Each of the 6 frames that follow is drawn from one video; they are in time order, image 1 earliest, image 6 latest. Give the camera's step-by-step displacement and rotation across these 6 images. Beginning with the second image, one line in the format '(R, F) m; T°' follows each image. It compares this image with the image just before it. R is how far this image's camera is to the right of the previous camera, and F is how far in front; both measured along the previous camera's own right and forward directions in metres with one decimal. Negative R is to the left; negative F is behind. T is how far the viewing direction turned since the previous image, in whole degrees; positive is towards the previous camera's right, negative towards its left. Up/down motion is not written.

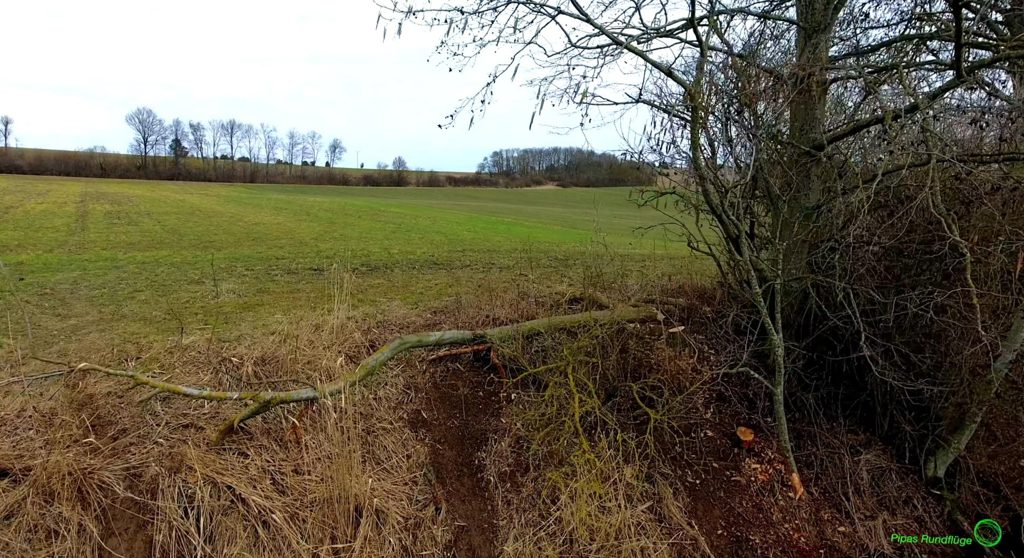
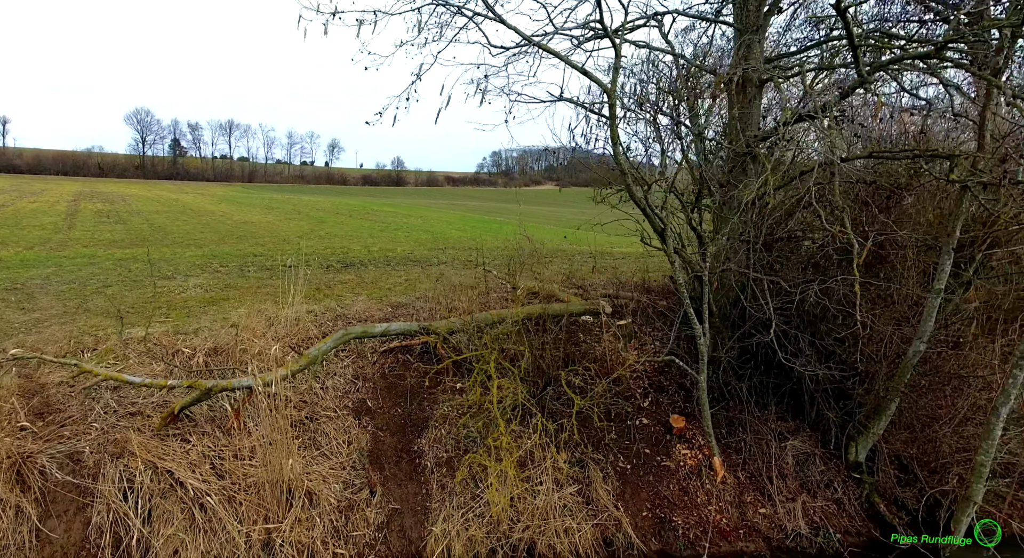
(+0.6, -0.2) m; 0°
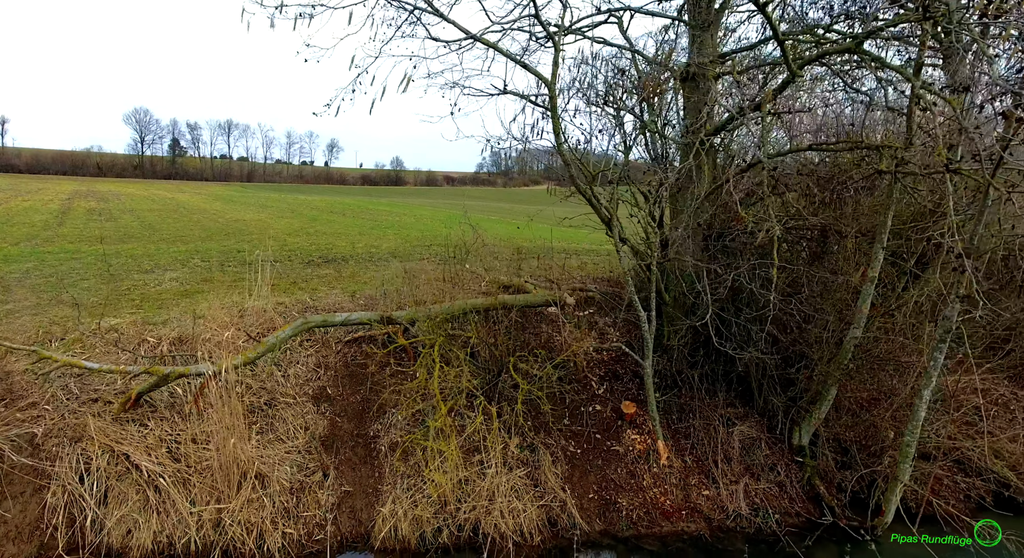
(+0.5, -0.1) m; 0°
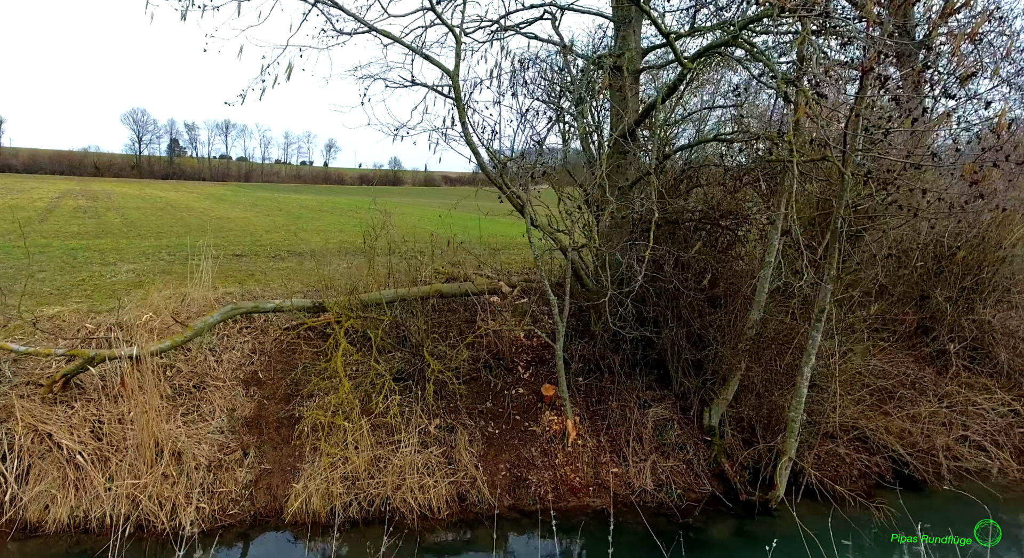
(+0.9, -0.2) m; 0°
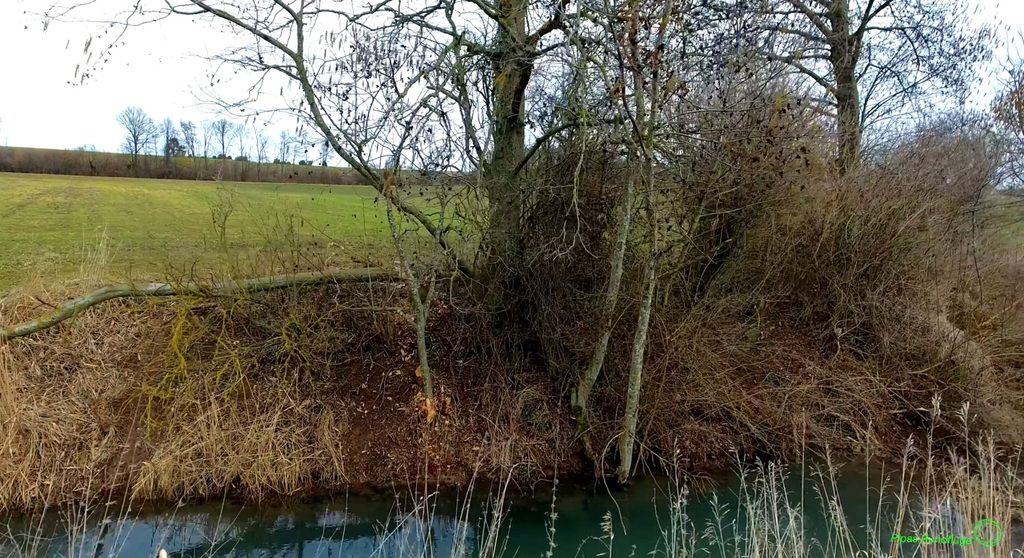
(+1.4, -0.1) m; +1°
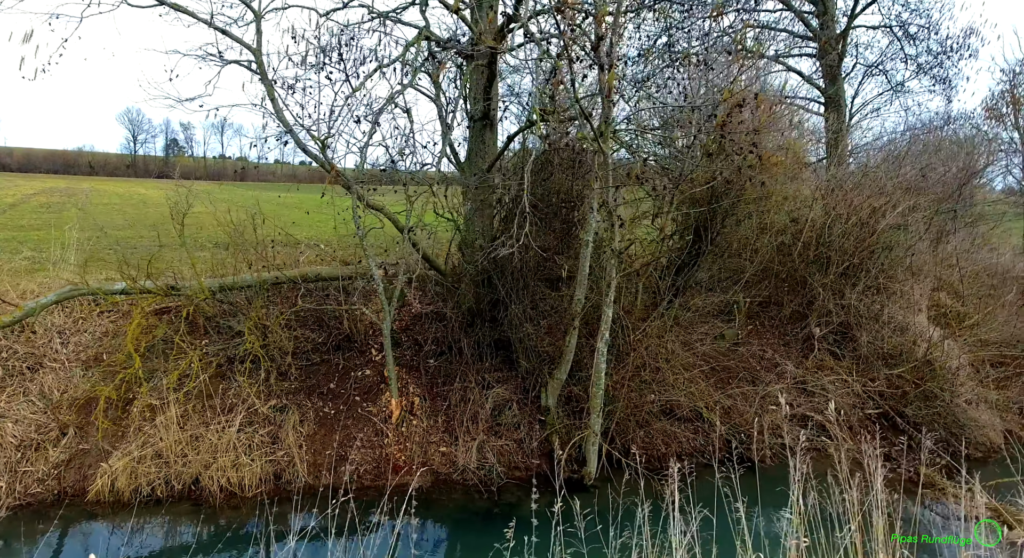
(+0.3, +0.1) m; 0°
